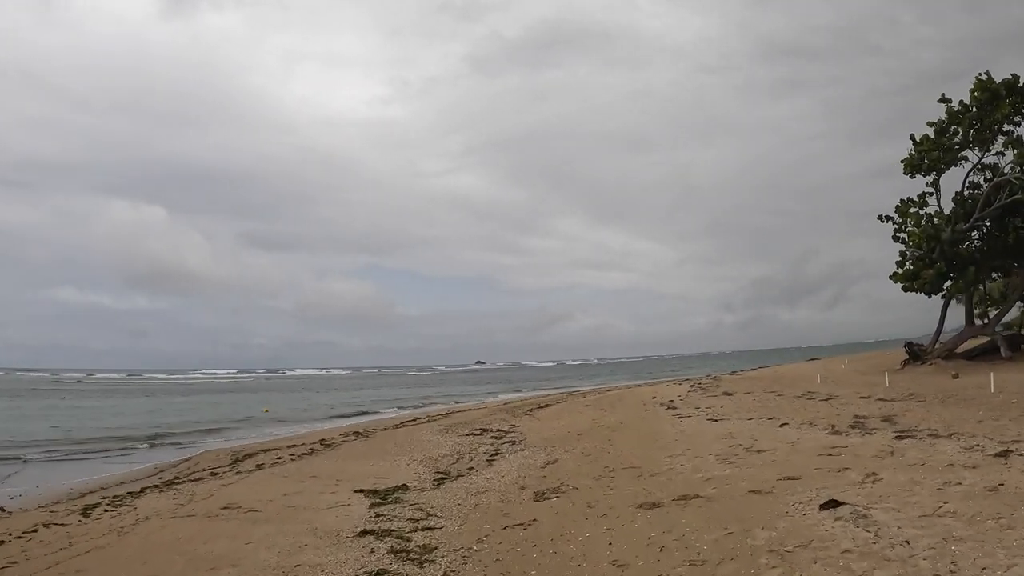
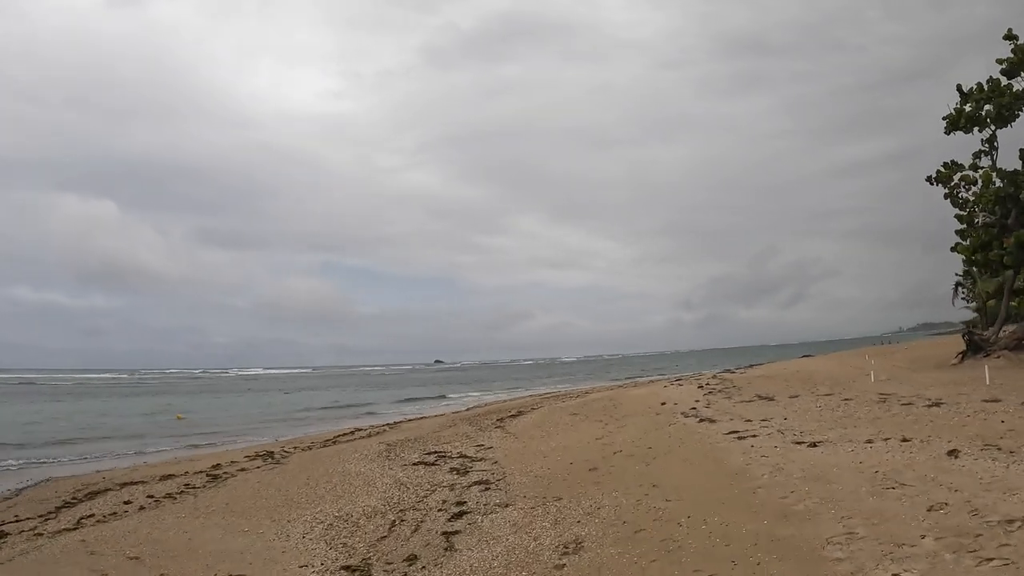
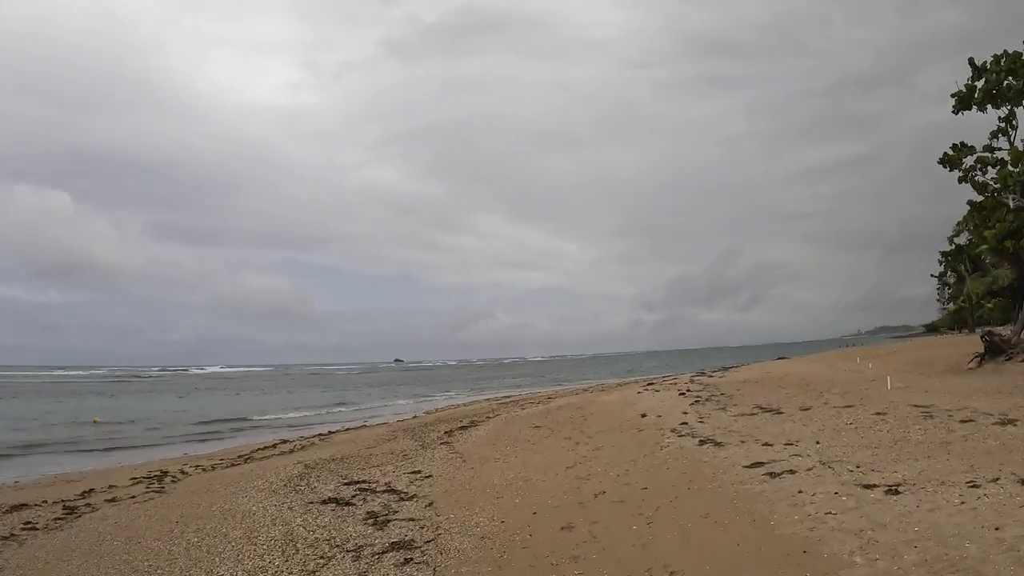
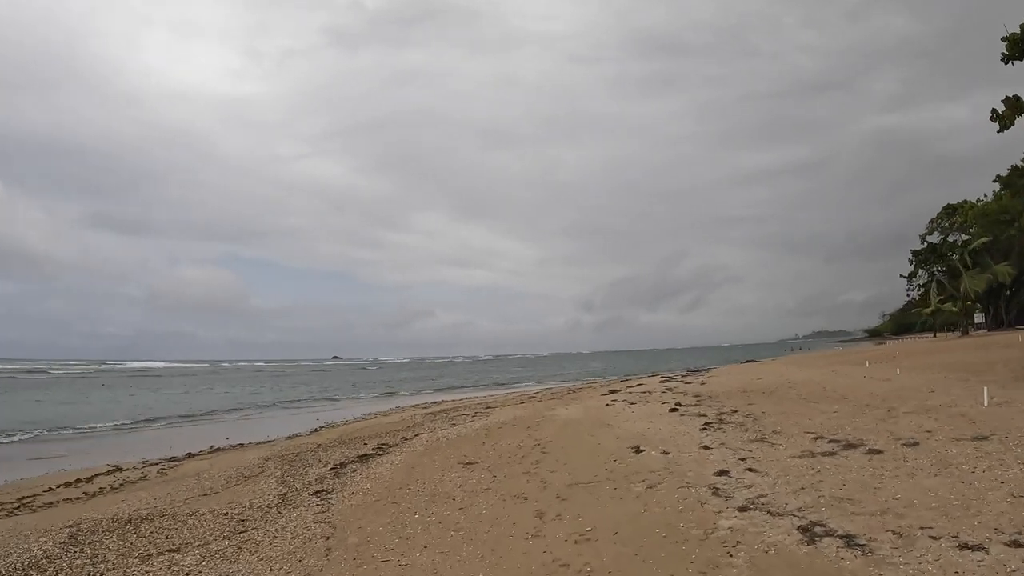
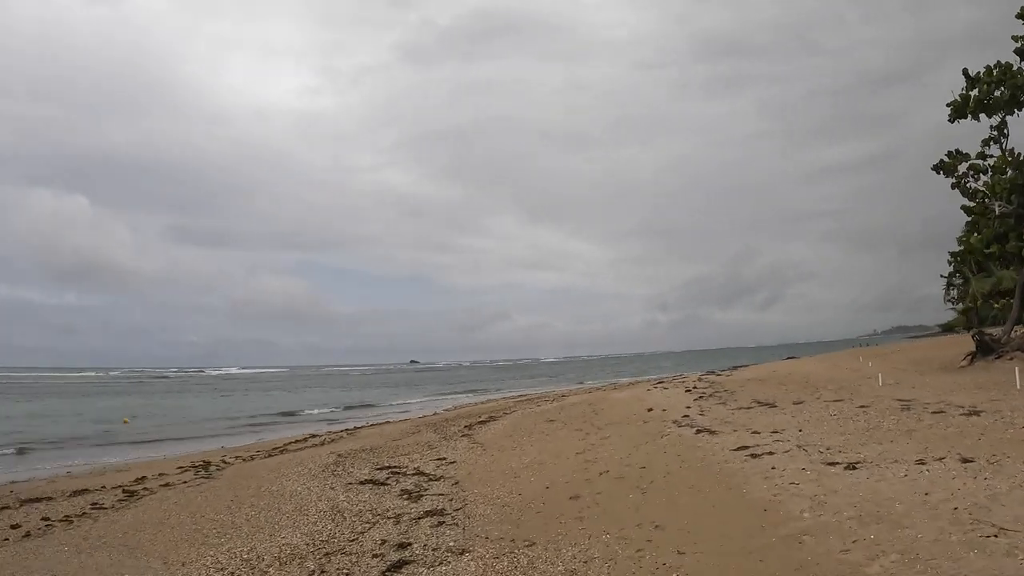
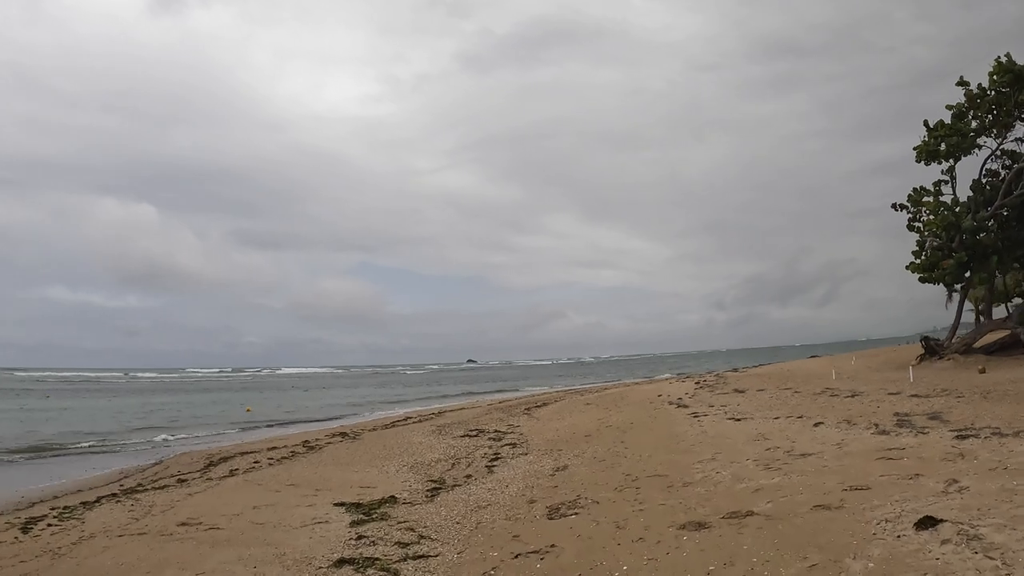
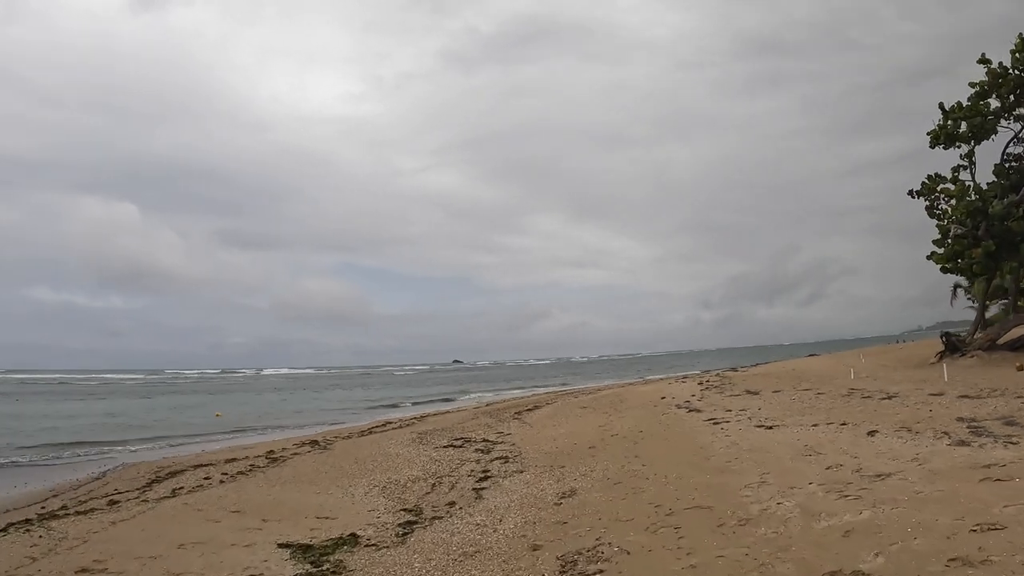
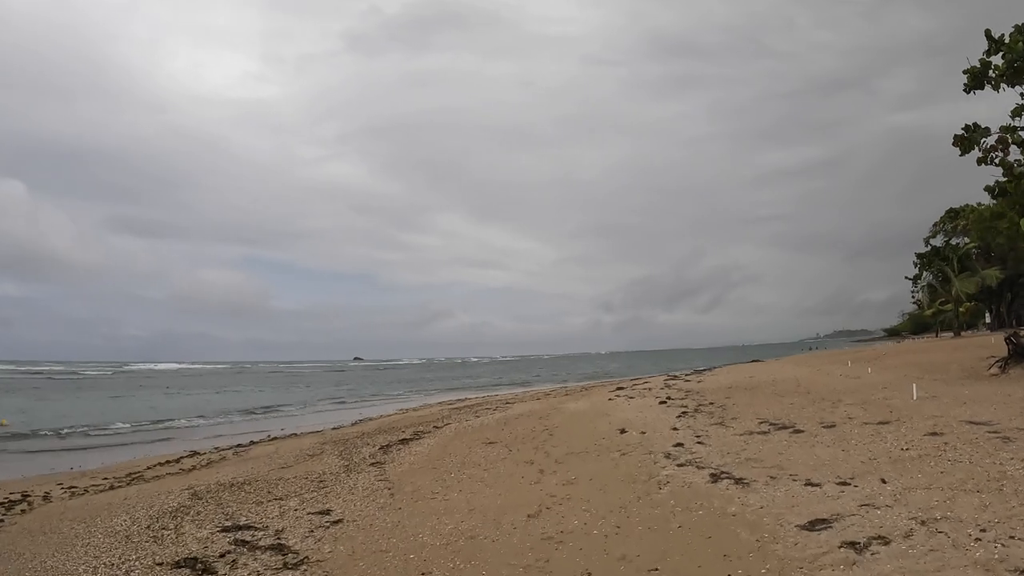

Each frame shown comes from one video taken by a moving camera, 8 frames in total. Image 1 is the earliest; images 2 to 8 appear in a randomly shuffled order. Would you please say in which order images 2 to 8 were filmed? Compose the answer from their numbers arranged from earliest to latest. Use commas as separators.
6, 7, 2, 5, 3, 8, 4
